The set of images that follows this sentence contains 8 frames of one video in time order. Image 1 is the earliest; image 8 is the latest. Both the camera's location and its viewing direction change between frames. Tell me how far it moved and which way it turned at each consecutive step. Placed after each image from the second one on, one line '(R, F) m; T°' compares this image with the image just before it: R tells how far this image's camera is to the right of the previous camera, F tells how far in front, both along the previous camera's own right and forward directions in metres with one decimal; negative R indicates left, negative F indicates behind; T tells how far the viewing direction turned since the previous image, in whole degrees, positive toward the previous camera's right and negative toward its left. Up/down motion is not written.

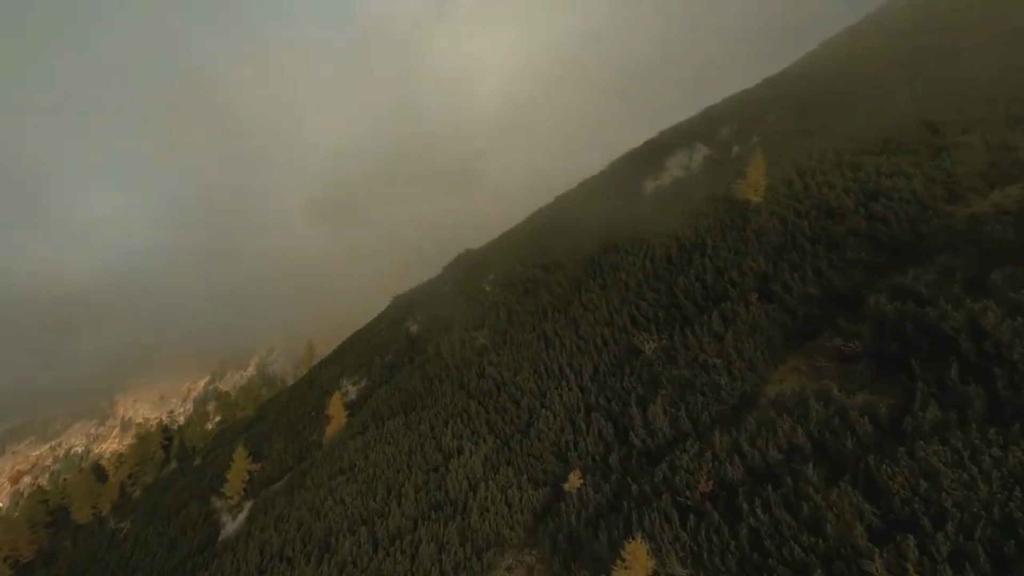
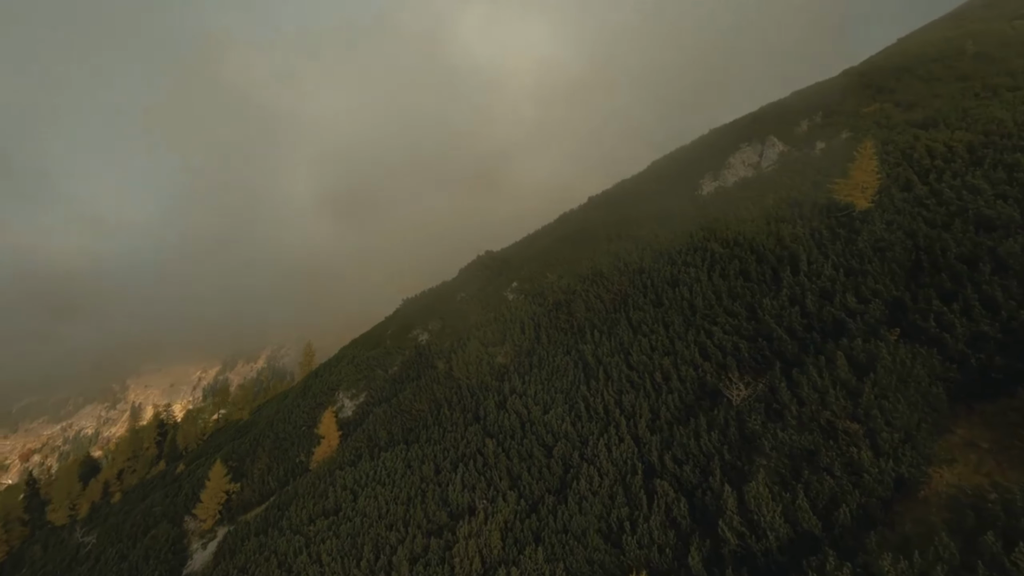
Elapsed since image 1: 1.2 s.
(-2.5, +12.7) m; -2°
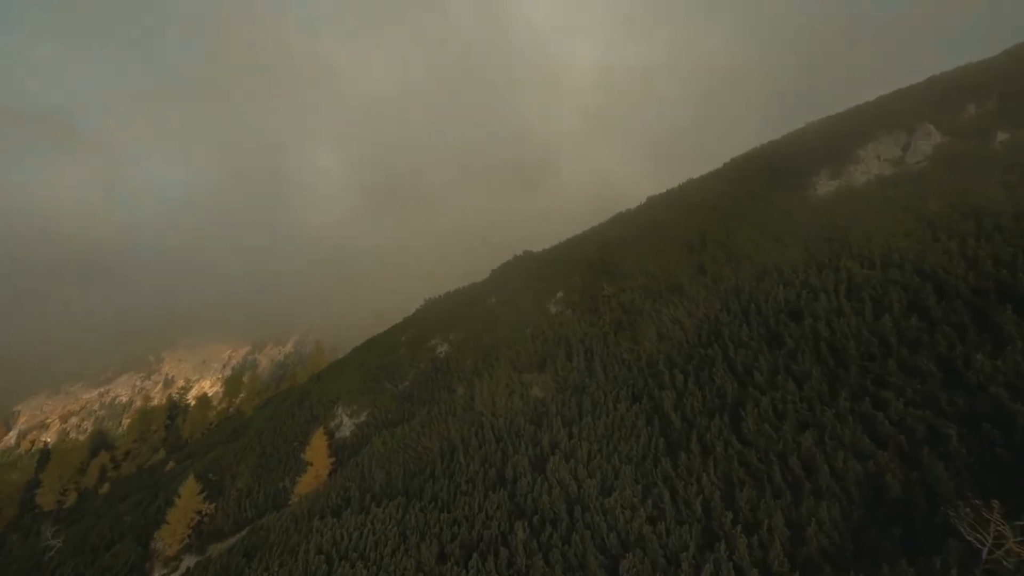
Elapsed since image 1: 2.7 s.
(-2.2, +15.4) m; -4°
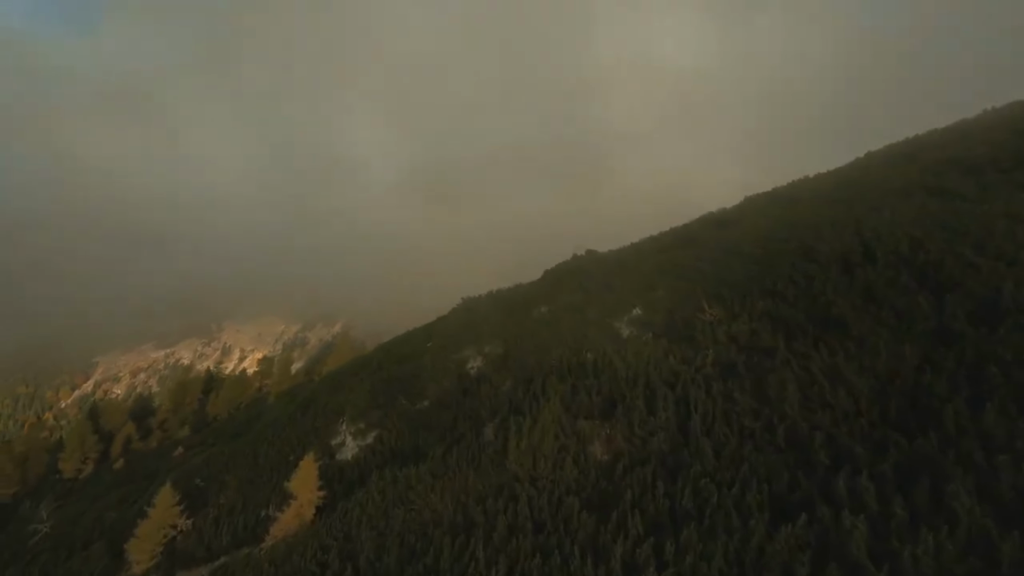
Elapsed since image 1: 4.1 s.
(-1.4, +15.4) m; -6°
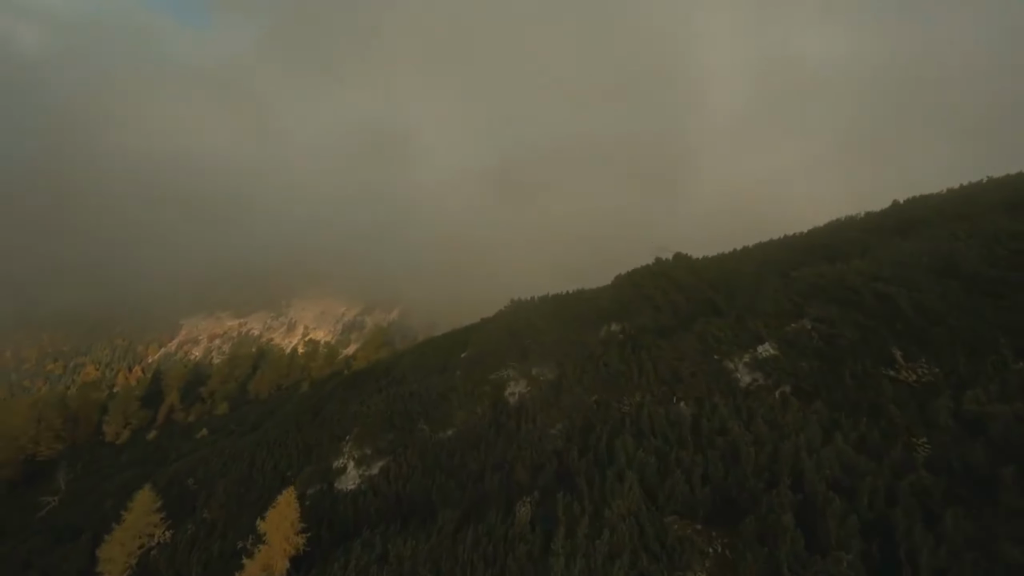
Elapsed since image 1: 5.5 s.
(-0.6, +13.5) m; -7°
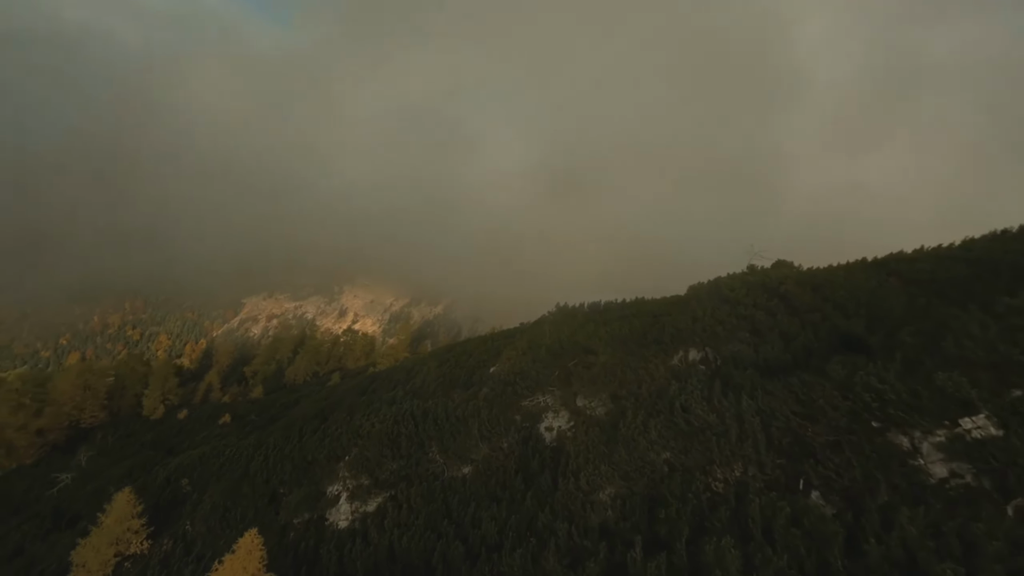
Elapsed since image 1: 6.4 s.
(0.0, +9.8) m; -6°
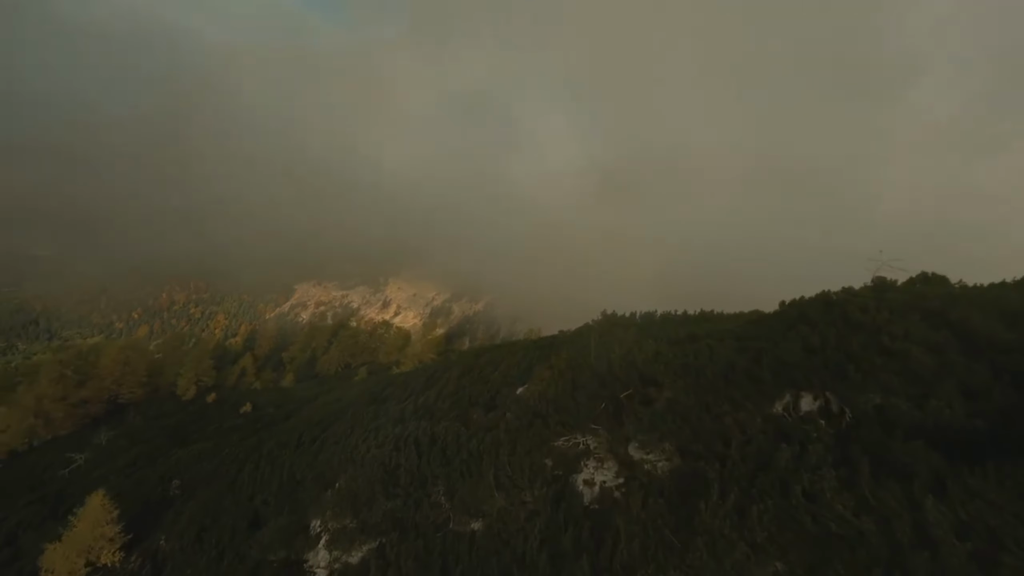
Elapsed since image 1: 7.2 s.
(+0.2, +8.4) m; -5°
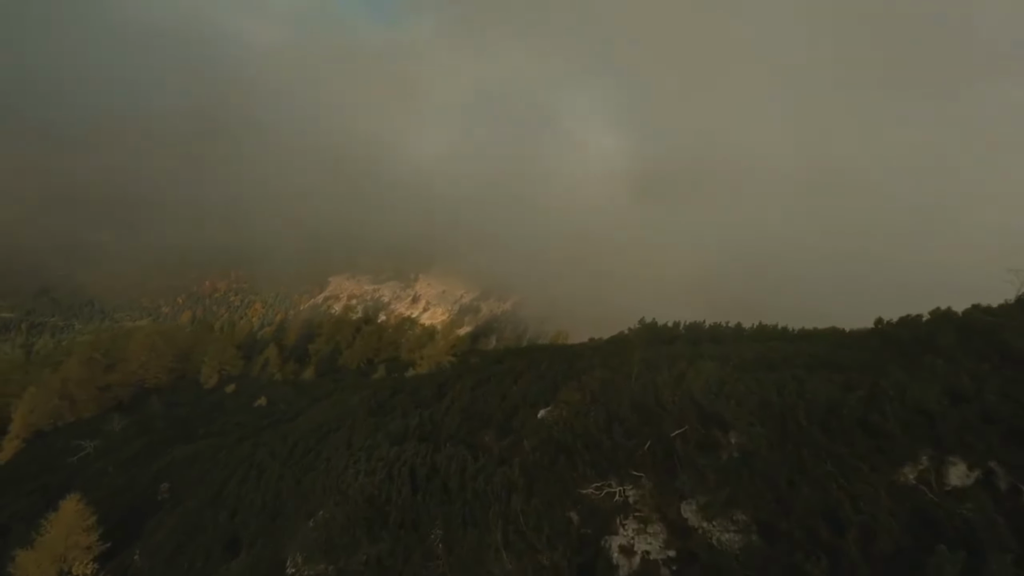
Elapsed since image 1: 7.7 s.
(+0.3, +5.8) m; -4°
